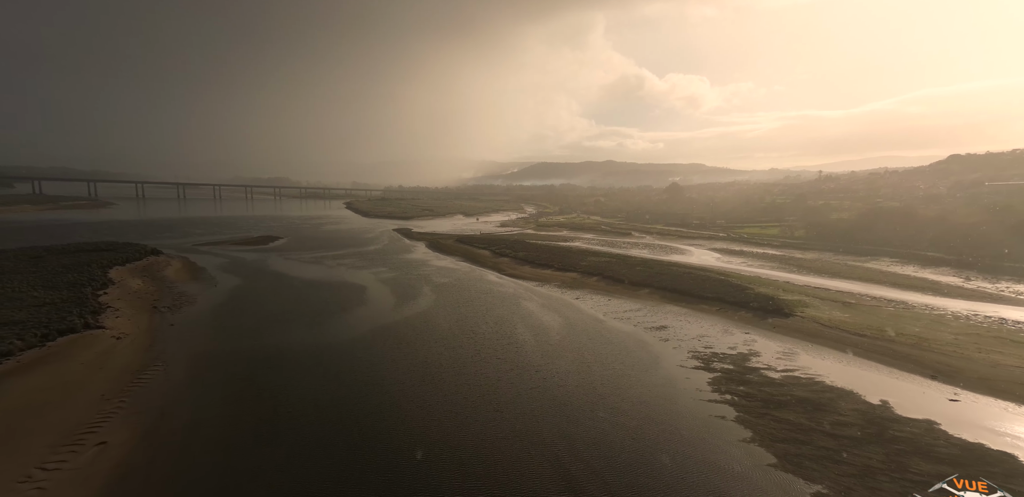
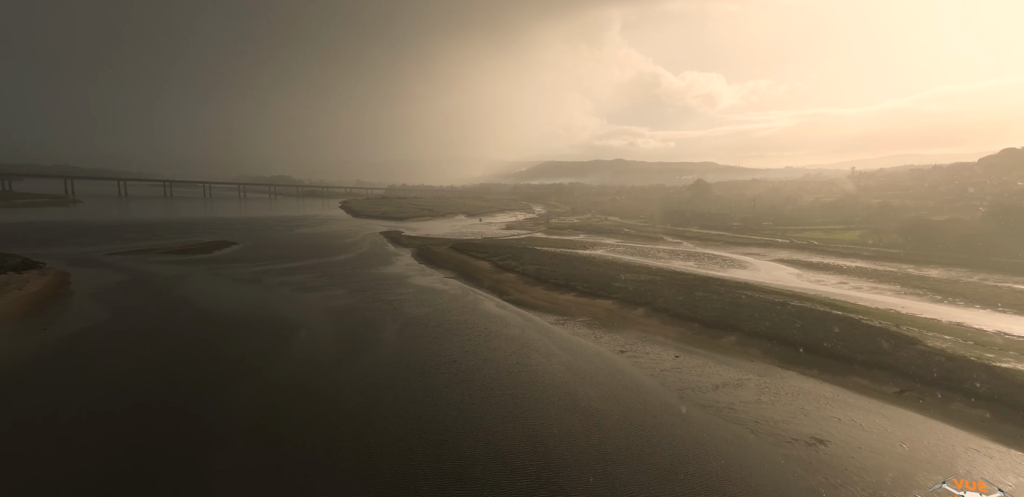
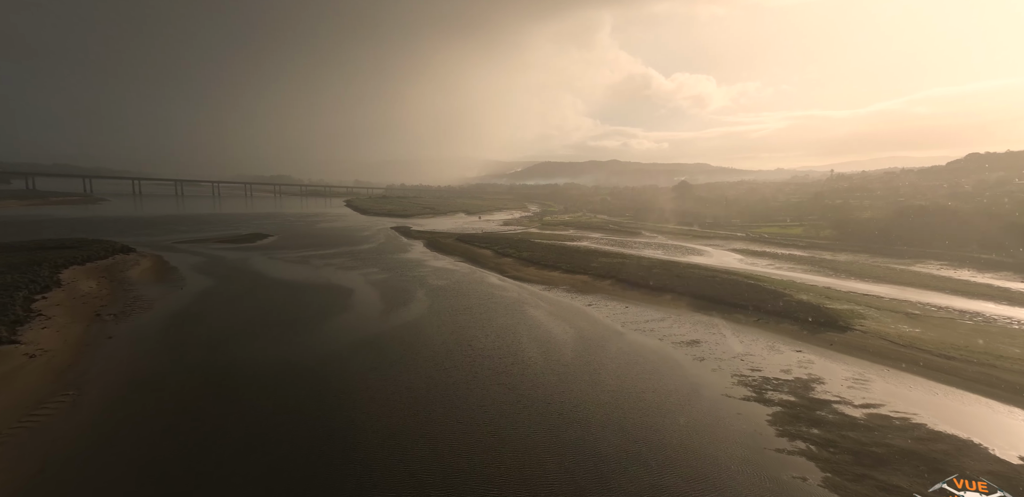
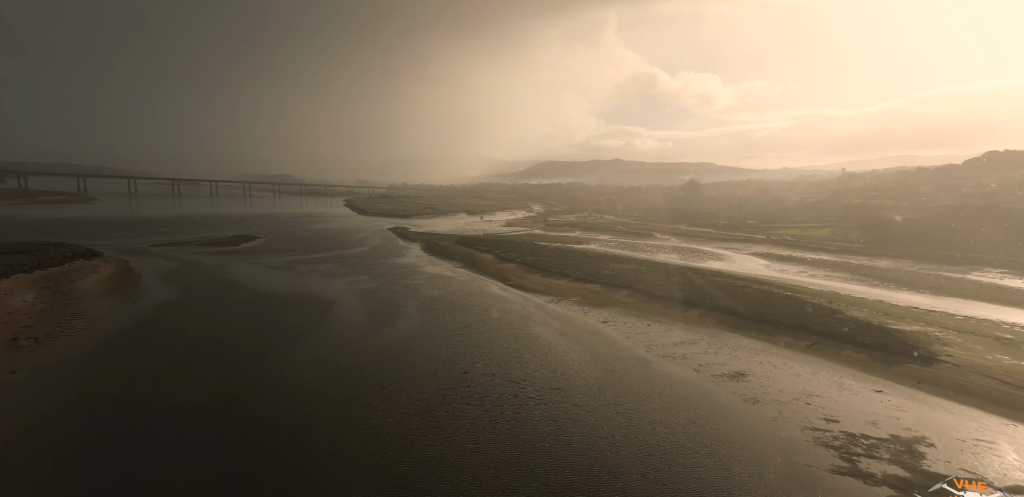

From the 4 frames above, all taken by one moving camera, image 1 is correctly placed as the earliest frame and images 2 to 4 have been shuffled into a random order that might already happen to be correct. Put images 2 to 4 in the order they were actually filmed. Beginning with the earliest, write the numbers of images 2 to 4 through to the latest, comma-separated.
3, 4, 2
